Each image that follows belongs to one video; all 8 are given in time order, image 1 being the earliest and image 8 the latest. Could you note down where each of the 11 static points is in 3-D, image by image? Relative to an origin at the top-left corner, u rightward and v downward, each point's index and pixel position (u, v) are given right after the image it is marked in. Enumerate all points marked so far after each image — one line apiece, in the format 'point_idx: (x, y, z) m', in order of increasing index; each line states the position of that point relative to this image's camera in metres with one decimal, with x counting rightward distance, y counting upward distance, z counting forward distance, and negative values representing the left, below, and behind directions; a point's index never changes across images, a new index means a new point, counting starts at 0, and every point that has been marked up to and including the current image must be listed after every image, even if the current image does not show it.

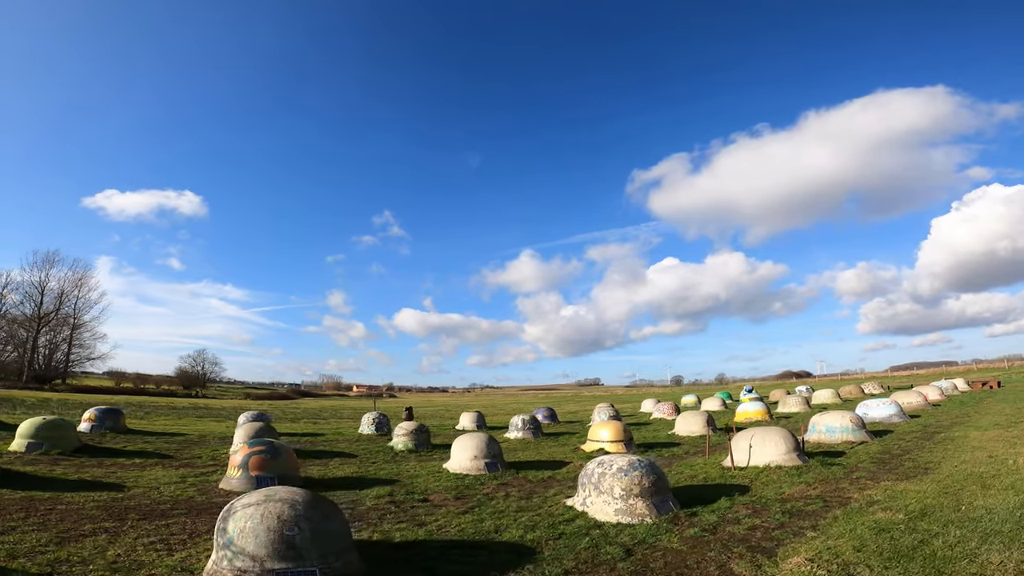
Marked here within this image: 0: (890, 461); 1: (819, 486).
0: (+12.3, -5.7, +17.5) m
1: (+8.2, -5.4, +14.4) m
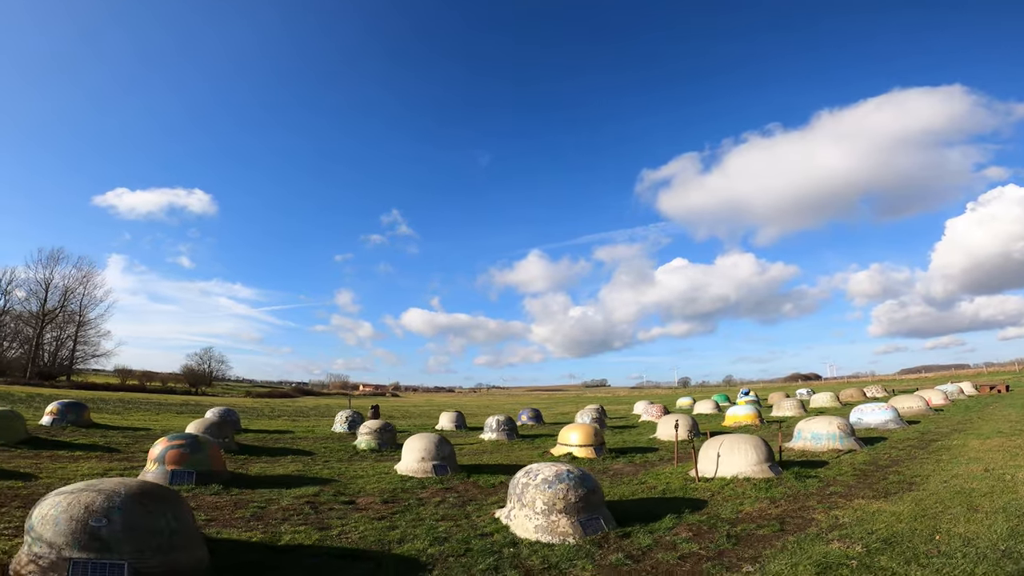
0: (+10.5, -5.4, +15.6) m
1: (+6.3, -5.1, +12.6) m
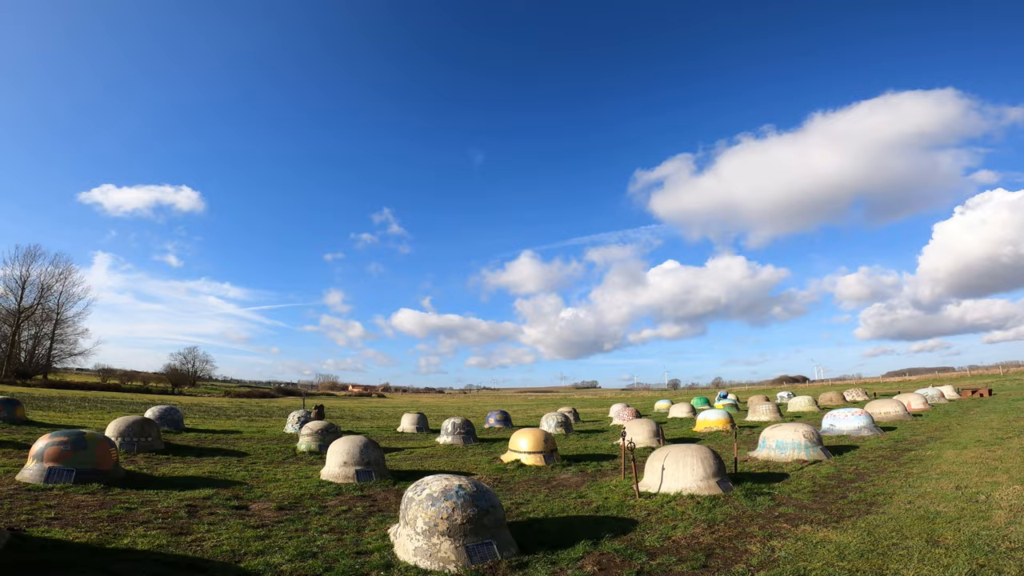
0: (+8.3, -5.2, +13.8) m
1: (+4.2, -4.9, +10.8) m
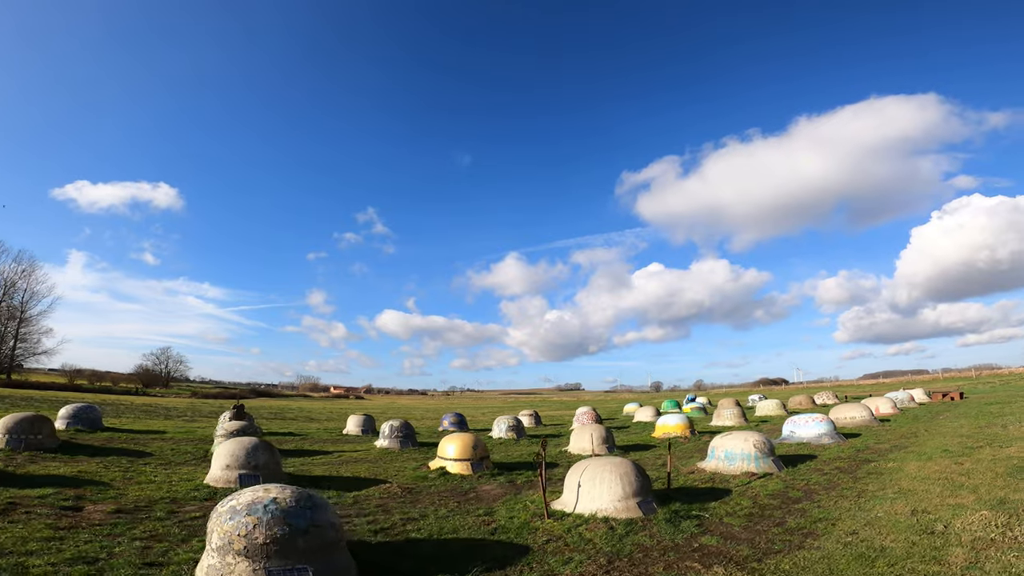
0: (+5.7, -4.9, +11.8) m
1: (+1.7, -4.5, +8.6) m
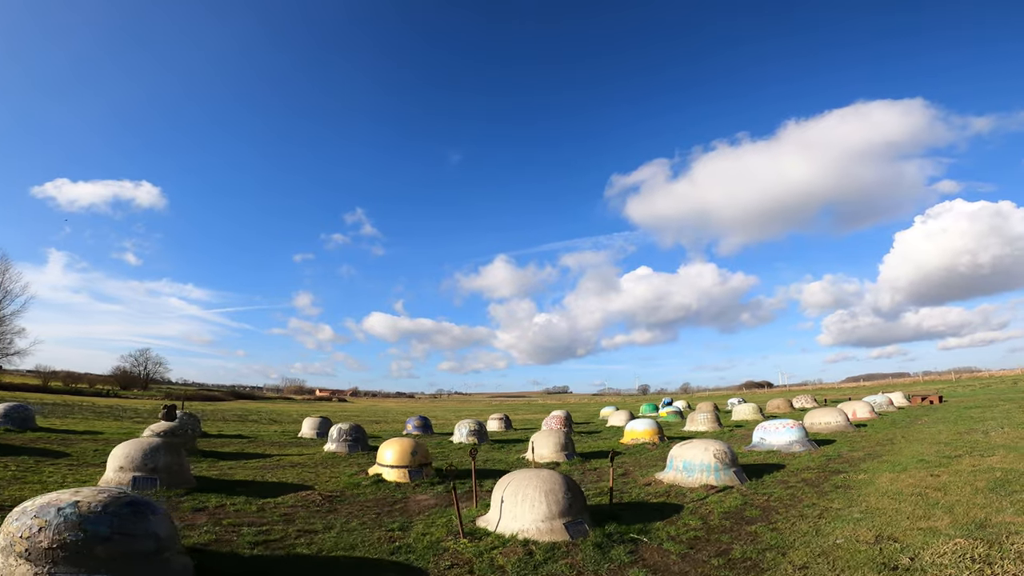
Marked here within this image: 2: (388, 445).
0: (+4.0, -4.7, +10.2) m
1: (0.0, -4.3, +7.0) m
2: (-4.3, -5.7, +19.1) m
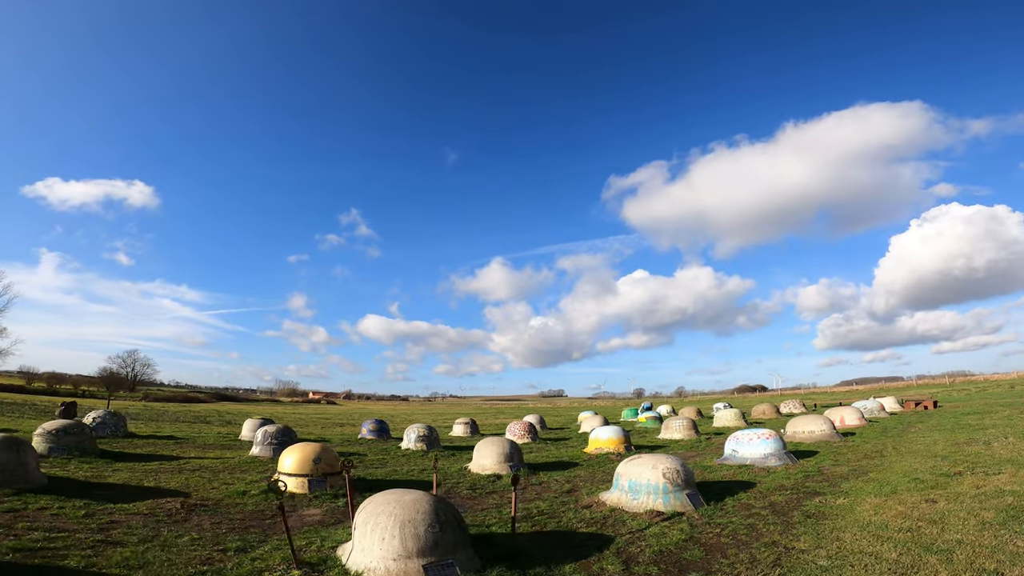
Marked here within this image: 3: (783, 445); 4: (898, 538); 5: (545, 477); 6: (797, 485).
0: (+1.7, -4.3, +7.4) m
1: (-2.2, -3.8, +4.2) m
2: (-6.6, -5.3, +16.3) m
3: (+9.8, -5.7, +19.5) m
4: (+6.7, -4.3, +9.4) m
5: (+1.2, -6.8, +19.4) m
6: (+8.1, -5.5, +15.2) m
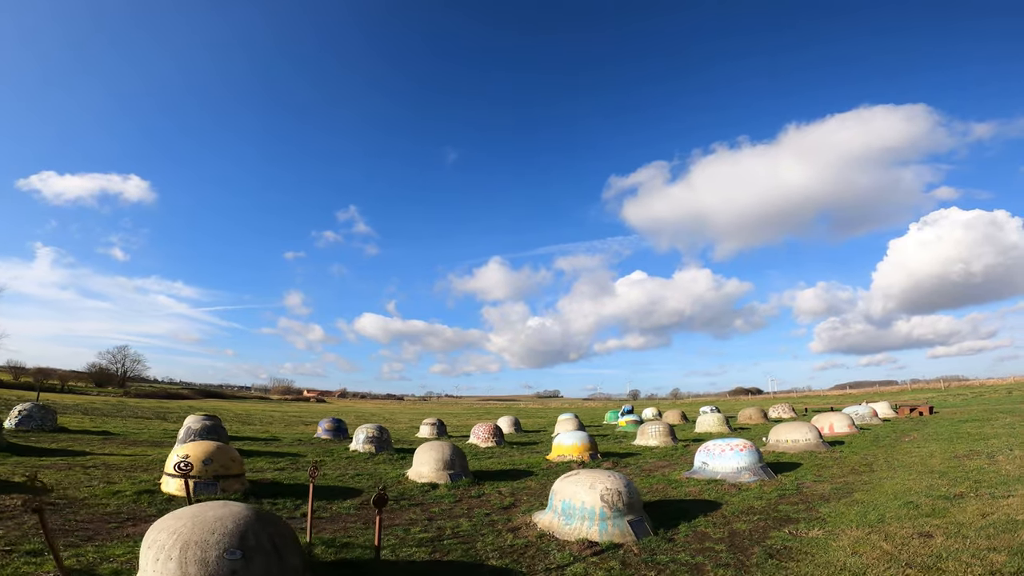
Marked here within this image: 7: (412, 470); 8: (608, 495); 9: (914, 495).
0: (-0.2, -3.9, +5.1) m
1: (-4.1, -3.4, +1.8) m
2: (-8.6, -4.8, +13.9) m
3: (+7.8, -5.4, +17.1) m
4: (+4.8, -3.9, +7.1) m
5: (-0.7, -6.4, +17.0) m
6: (+6.2, -5.2, +12.9) m
7: (-3.5, -6.5, +19.0) m
8: (+2.0, -4.2, +11.1) m
9: (+9.9, -5.0, +13.3) m
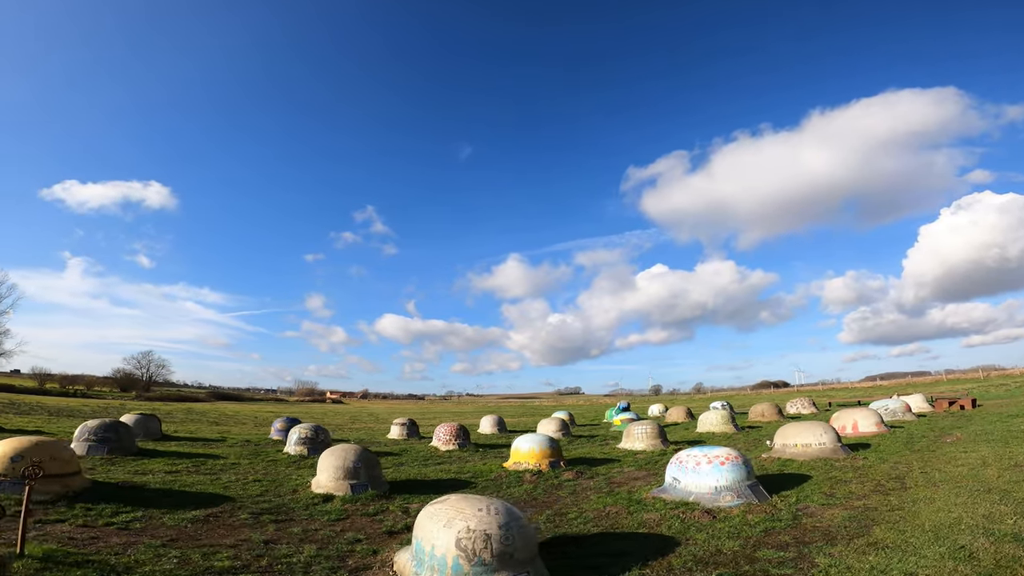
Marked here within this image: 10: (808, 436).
0: (-2.8, -3.1, +1.2) m
1: (-6.9, -2.7, -1.9) m
2: (-10.9, -4.2, +10.3) m
3: (+5.7, -4.3, +12.9) m
4: (+2.2, -3.1, +3.0) m
5: (-2.9, -5.6, +13.1) m
6: (+3.8, -4.2, +8.7) m
7: (-5.6, -5.8, +15.2) m
8: (-0.4, -3.4, +7.2) m
9: (+7.5, -4.0, +9.0) m
10: (+10.0, -4.8, +18.1) m
